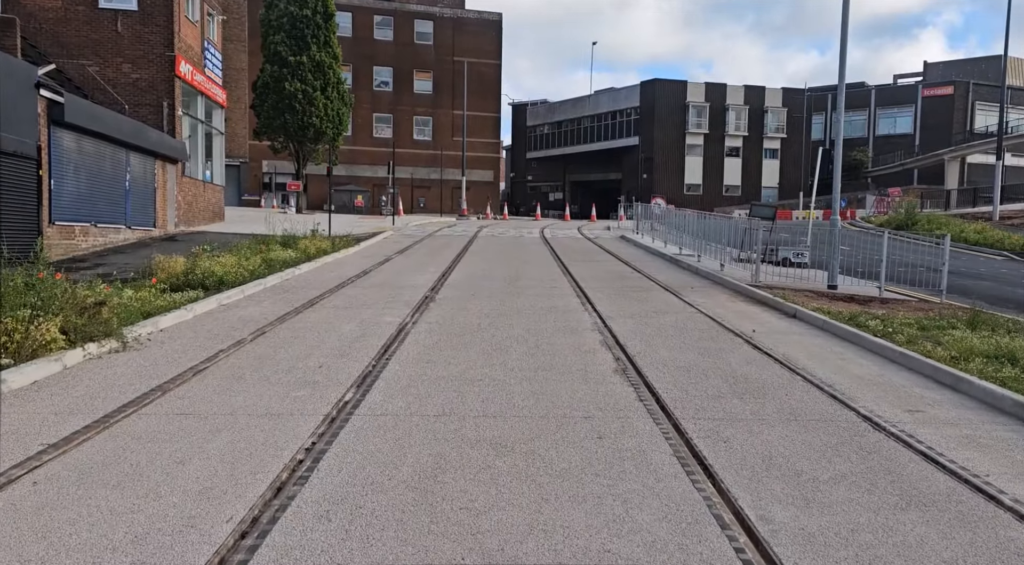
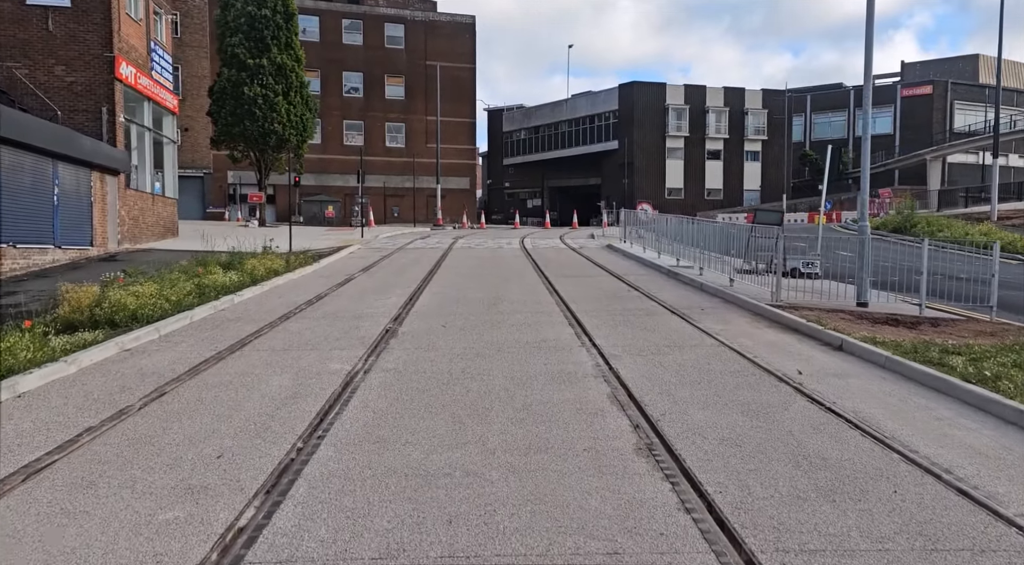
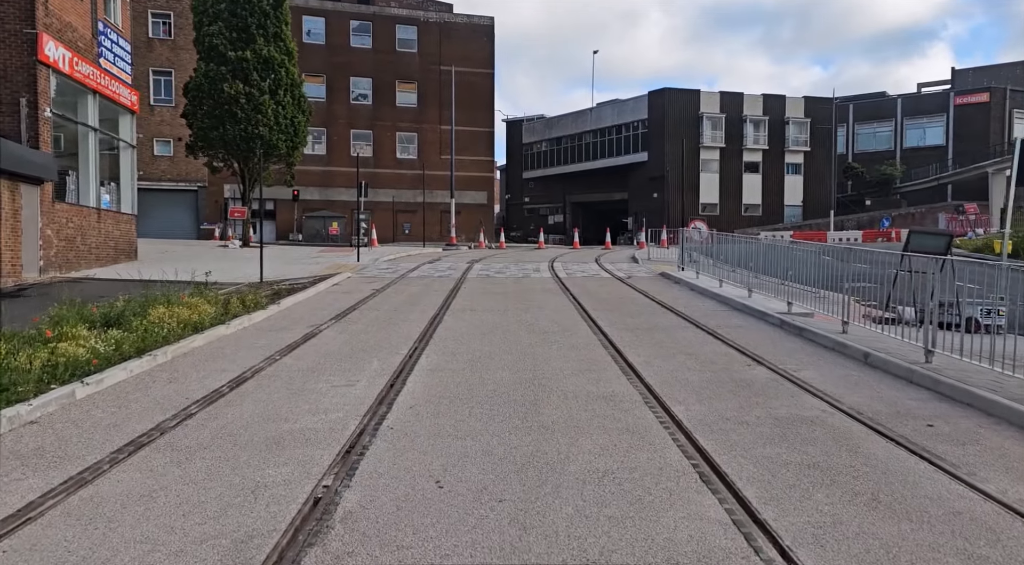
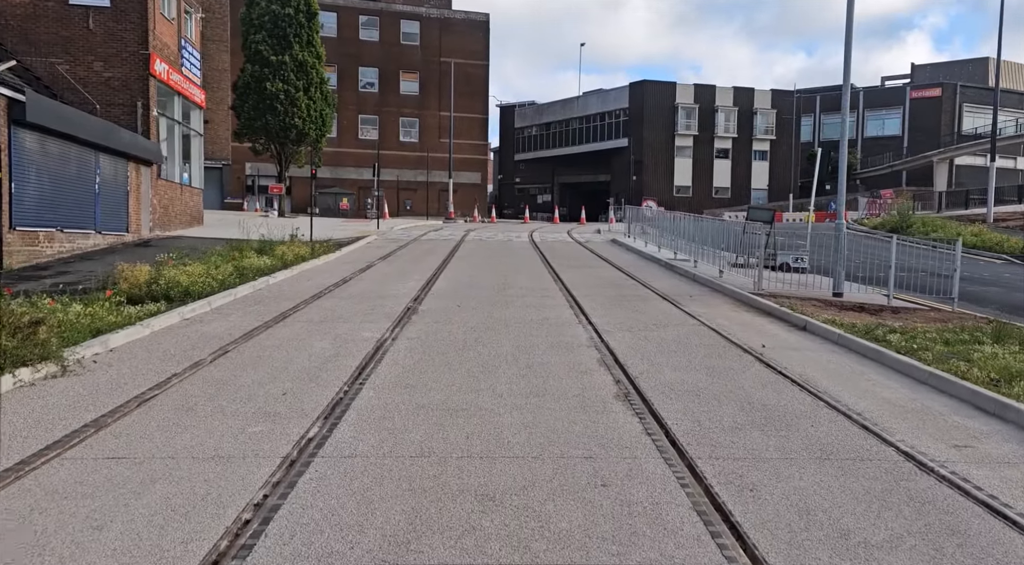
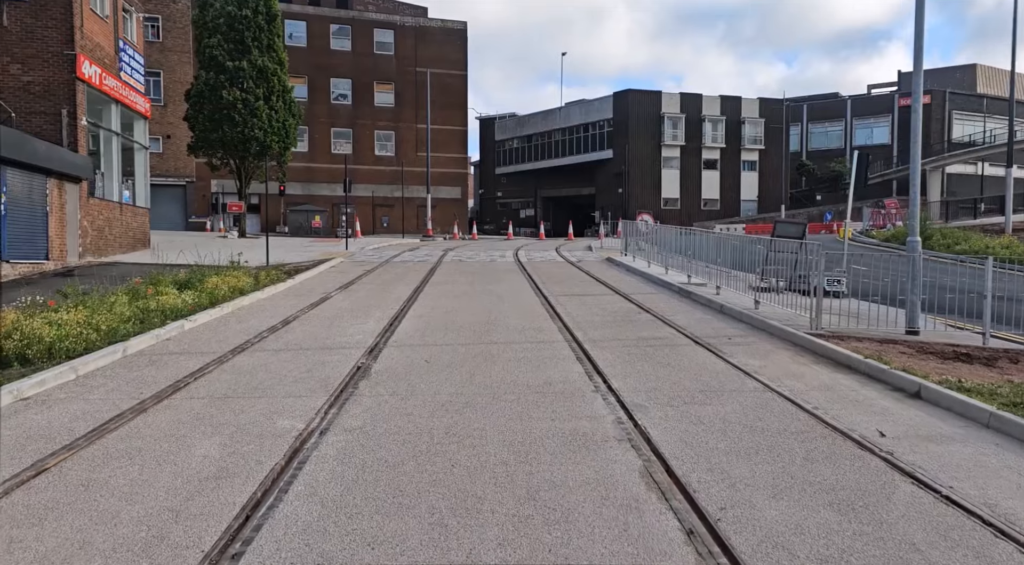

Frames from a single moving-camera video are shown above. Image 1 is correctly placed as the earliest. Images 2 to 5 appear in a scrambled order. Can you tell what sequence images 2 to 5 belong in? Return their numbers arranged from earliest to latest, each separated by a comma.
4, 2, 5, 3
